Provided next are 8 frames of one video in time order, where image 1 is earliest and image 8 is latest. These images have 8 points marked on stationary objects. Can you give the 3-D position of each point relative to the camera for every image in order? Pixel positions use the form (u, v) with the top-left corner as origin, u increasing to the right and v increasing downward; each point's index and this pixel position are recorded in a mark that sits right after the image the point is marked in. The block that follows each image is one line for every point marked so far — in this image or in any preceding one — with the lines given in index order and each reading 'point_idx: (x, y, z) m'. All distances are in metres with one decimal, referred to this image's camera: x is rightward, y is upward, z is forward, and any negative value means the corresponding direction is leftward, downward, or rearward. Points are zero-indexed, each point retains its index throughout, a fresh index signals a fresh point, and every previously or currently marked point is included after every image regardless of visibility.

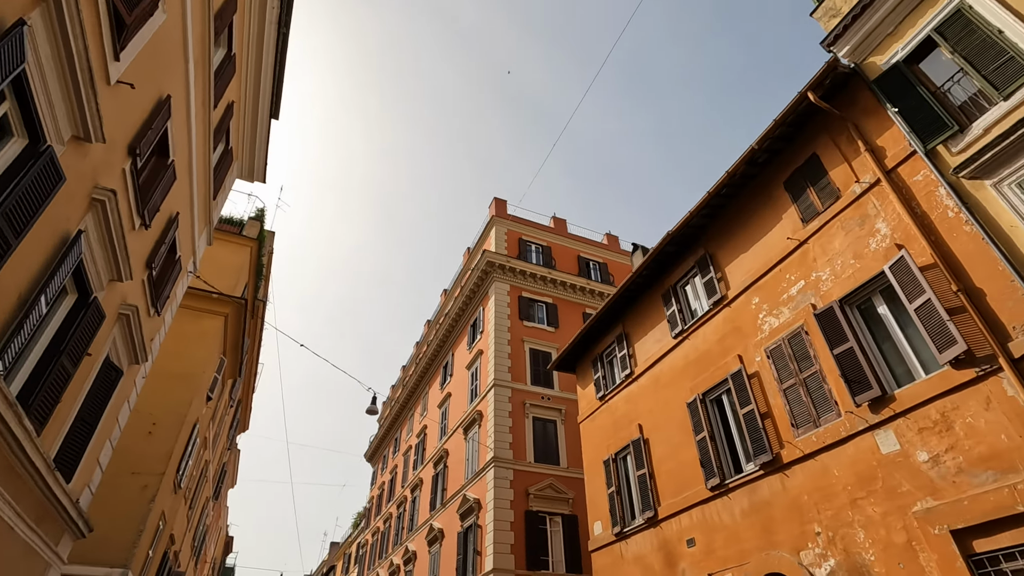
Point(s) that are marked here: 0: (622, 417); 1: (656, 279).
0: (+2.4, -2.8, +11.8) m
1: (+3.1, +0.2, +11.6) m
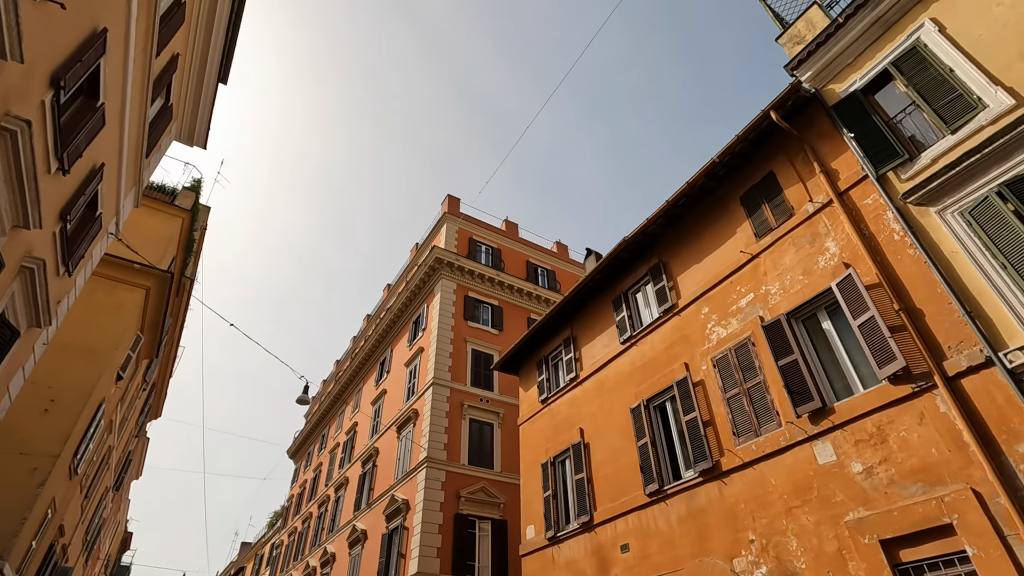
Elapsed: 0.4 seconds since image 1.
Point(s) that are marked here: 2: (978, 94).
0: (+1.1, -2.9, +11.7) m
1: (+2.1, +0.1, +11.7) m
2: (+5.5, +2.3, +6.3) m
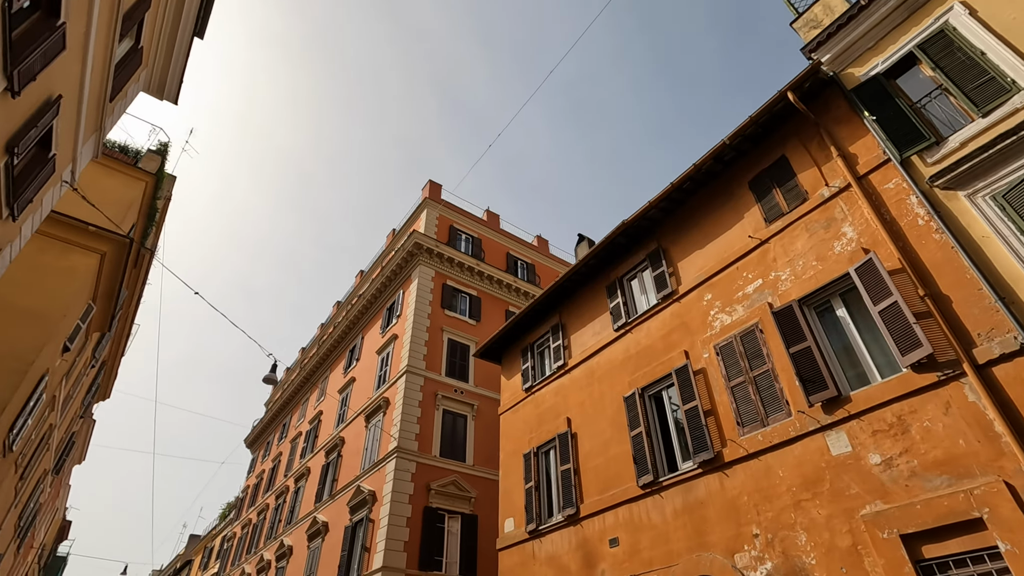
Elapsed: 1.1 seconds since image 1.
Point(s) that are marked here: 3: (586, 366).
0: (+0.7, -2.5, +11.2) m
1: (+1.9, +0.4, +11.2) m
2: (+5.7, +2.4, +6.1) m
3: (+1.5, -1.6, +10.7) m
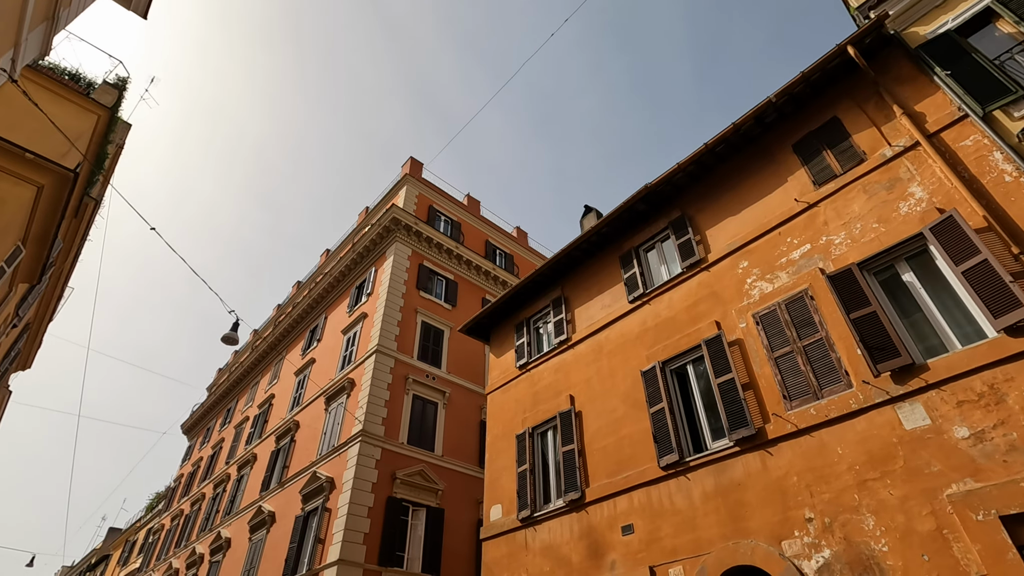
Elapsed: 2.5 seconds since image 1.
0: (+0.6, -1.9, +10.2) m
1: (+2.0, +0.9, +10.4) m
2: (+6.4, +2.8, +5.7) m
3: (+1.5, -1.0, +9.8) m
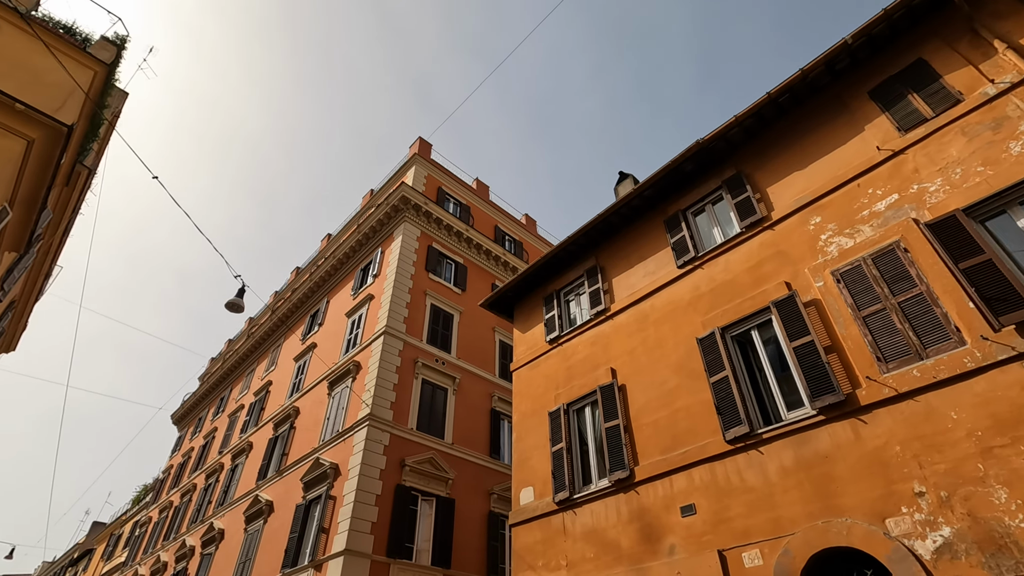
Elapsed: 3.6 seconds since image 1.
0: (+1.2, -1.3, +9.4) m
1: (+2.6, +1.5, +9.6) m
2: (+7.1, +3.3, +5.0) m
3: (+2.1, -0.4, +9.0) m
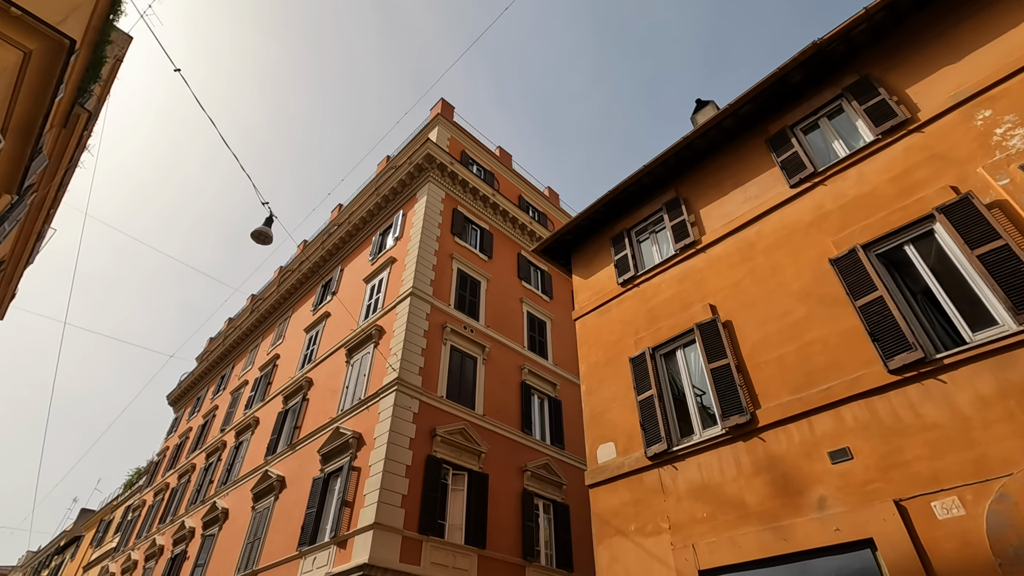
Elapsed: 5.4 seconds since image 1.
0: (+2.3, -0.2, +8.1) m
1: (+3.8, +2.6, +8.4) m
2: (+8.4, +4.2, +3.8) m
3: (+3.2, +0.7, +7.7) m
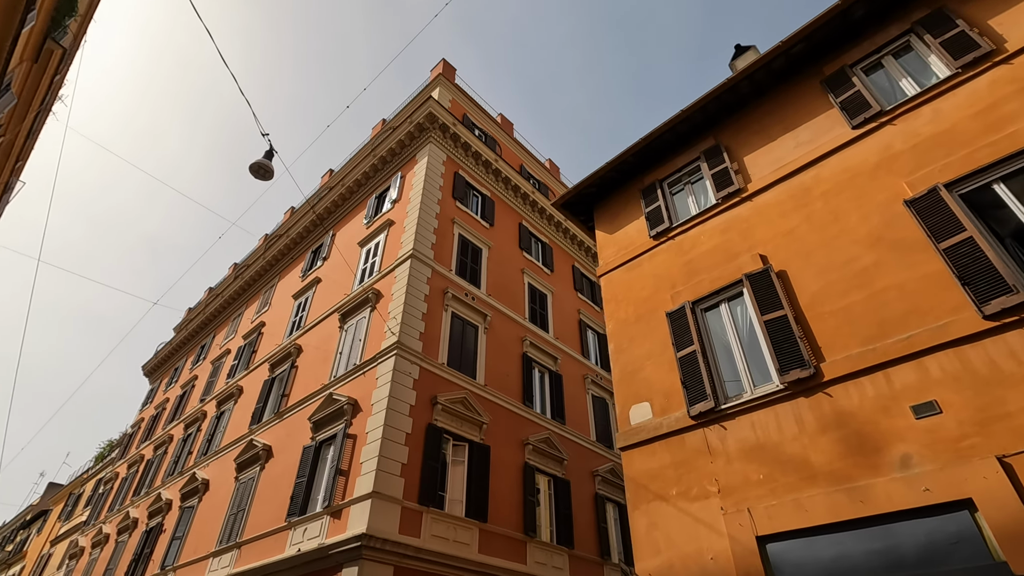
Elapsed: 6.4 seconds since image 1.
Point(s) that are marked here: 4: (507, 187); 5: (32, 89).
0: (+2.7, +0.5, +7.5) m
1: (+4.2, +3.2, +7.7) m
2: (+9.0, +4.7, +3.3) m
3: (+3.6, +1.4, +7.1) m
4: (-0.2, +3.6, +19.3) m
5: (-13.1, +5.4, +14.6) m
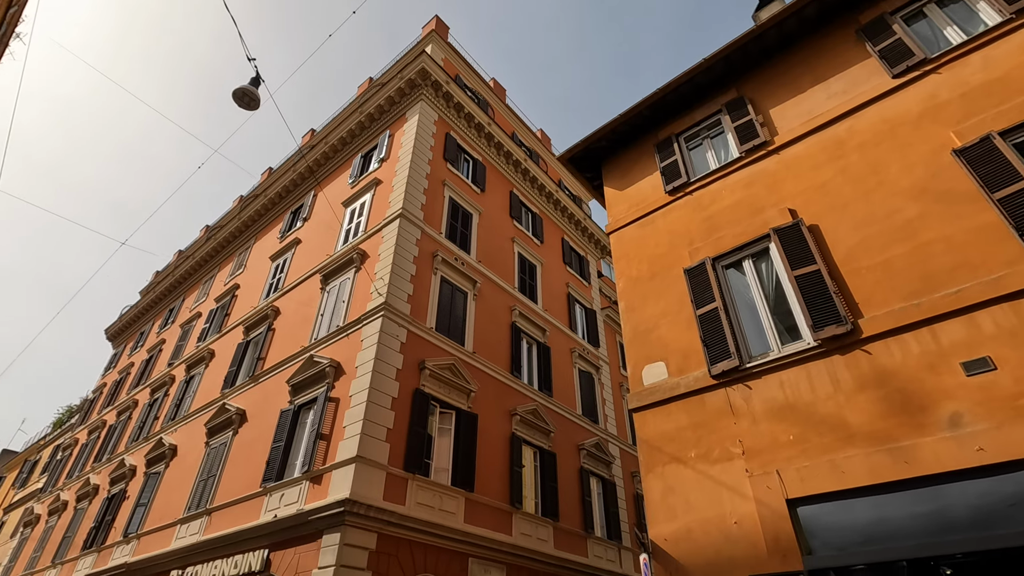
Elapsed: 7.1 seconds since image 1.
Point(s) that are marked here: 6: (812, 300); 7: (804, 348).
0: (+2.9, +1.1, +7.0) m
1: (+4.5, +3.7, +7.3) m
2: (+9.5, +4.8, +3.0) m
3: (+3.8, +1.9, +6.7) m
4: (-0.4, +4.7, +18.6) m
5: (-13.1, +6.8, +13.3) m
6: (+3.2, -0.1, +5.7) m
7: (+3.0, -0.6, +5.5) m
